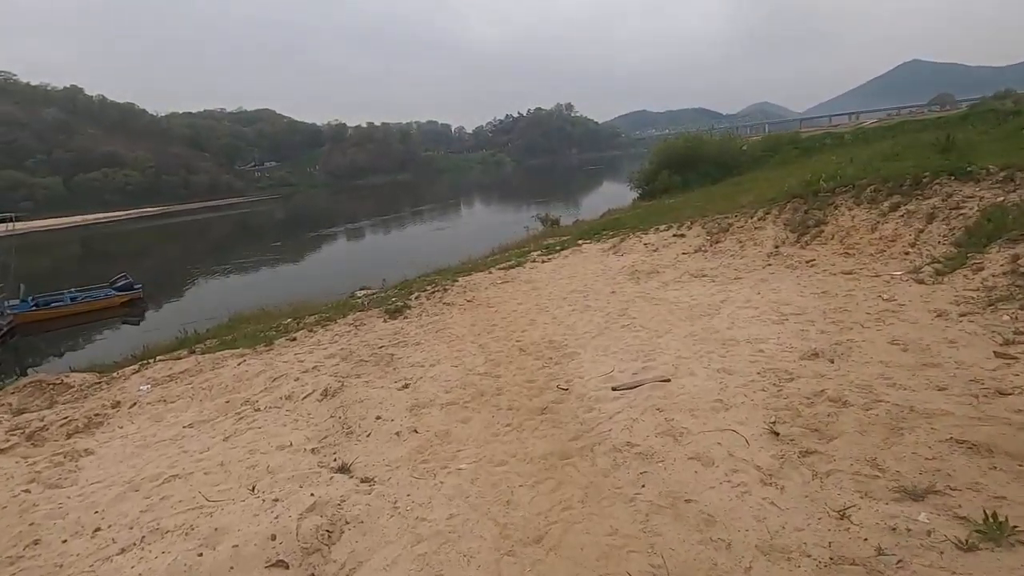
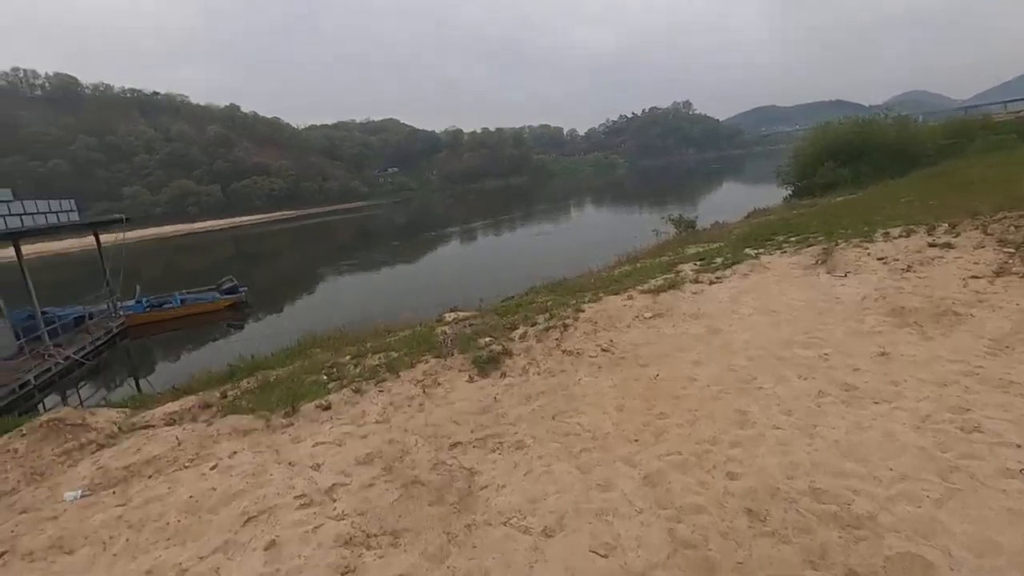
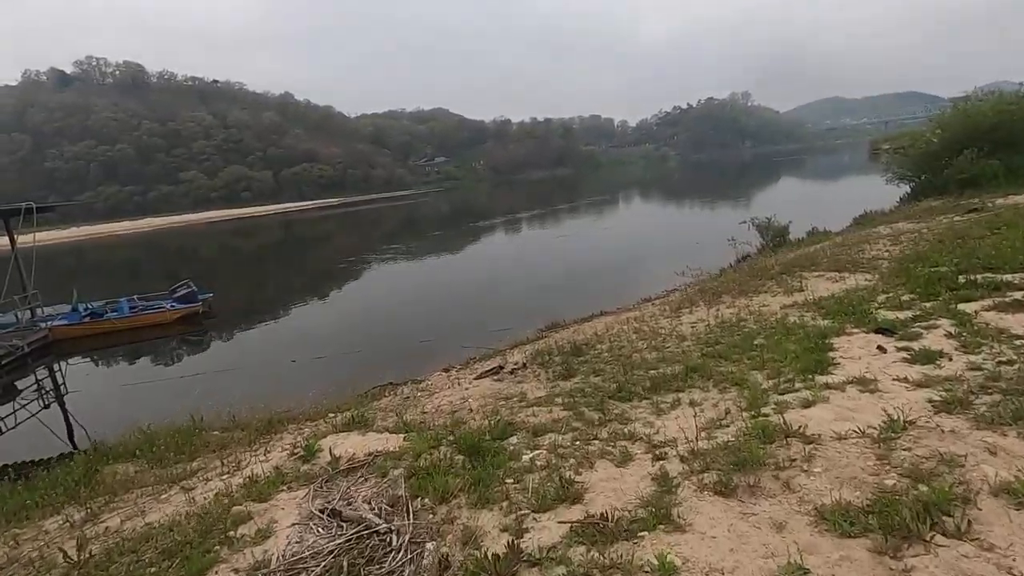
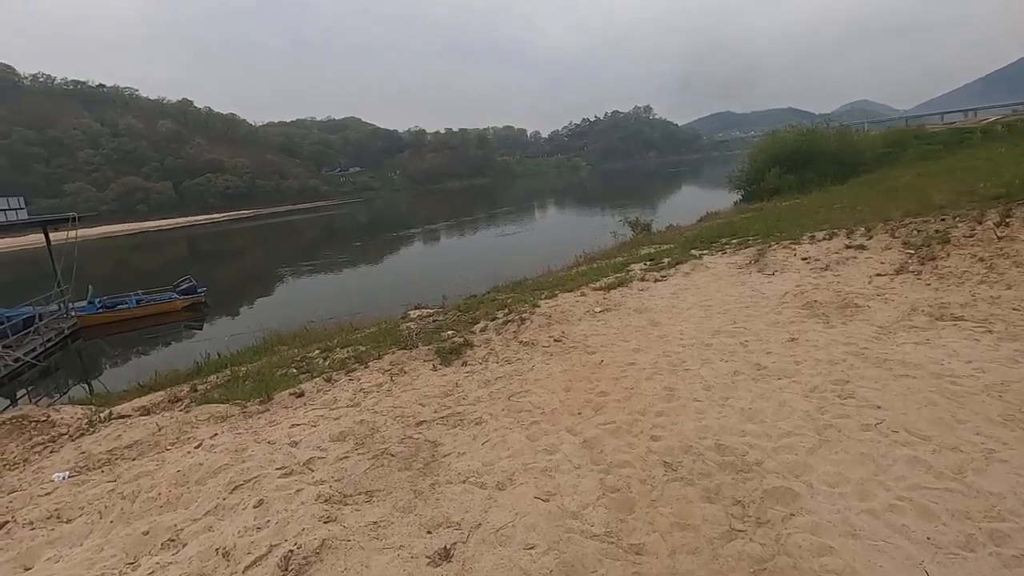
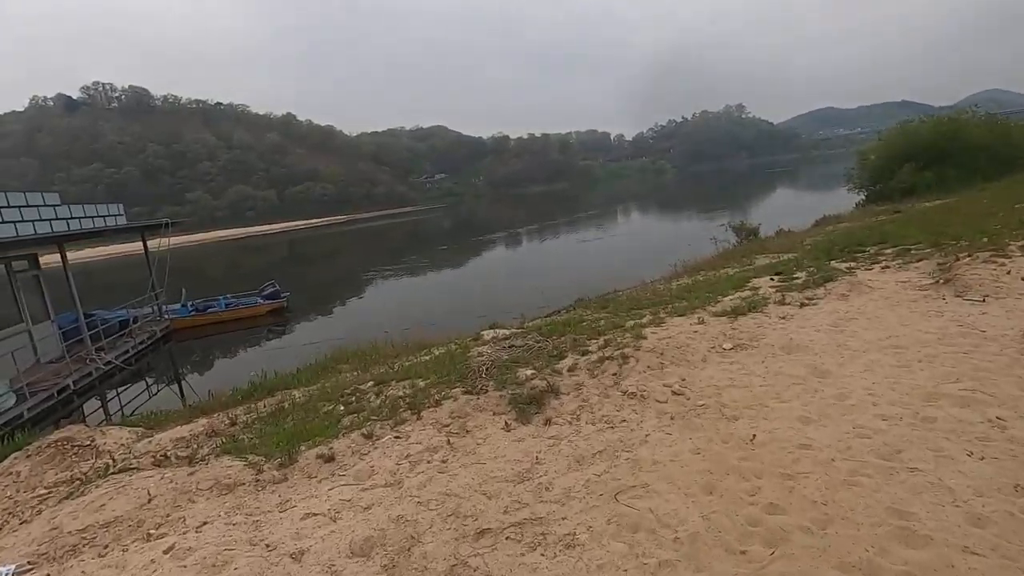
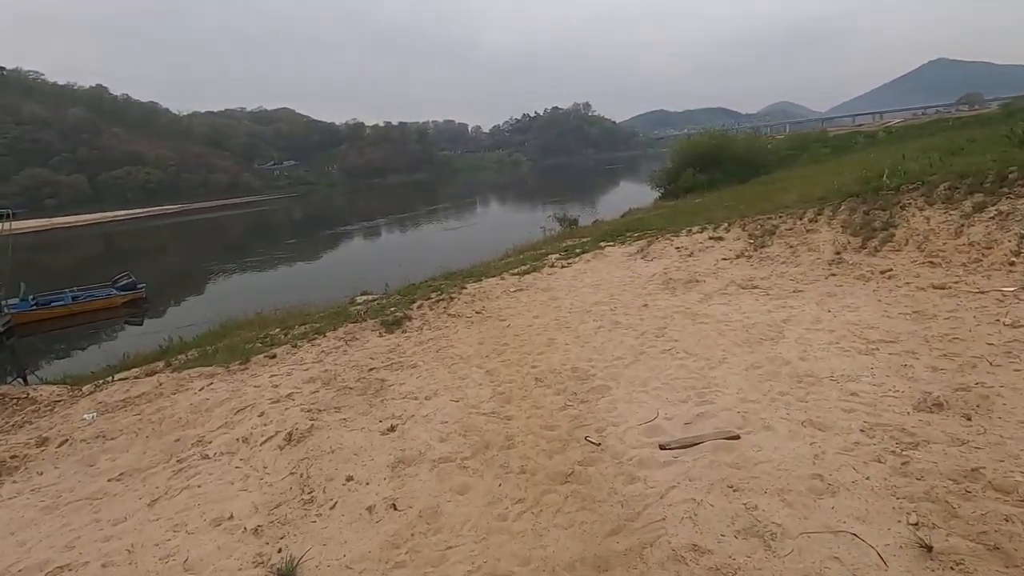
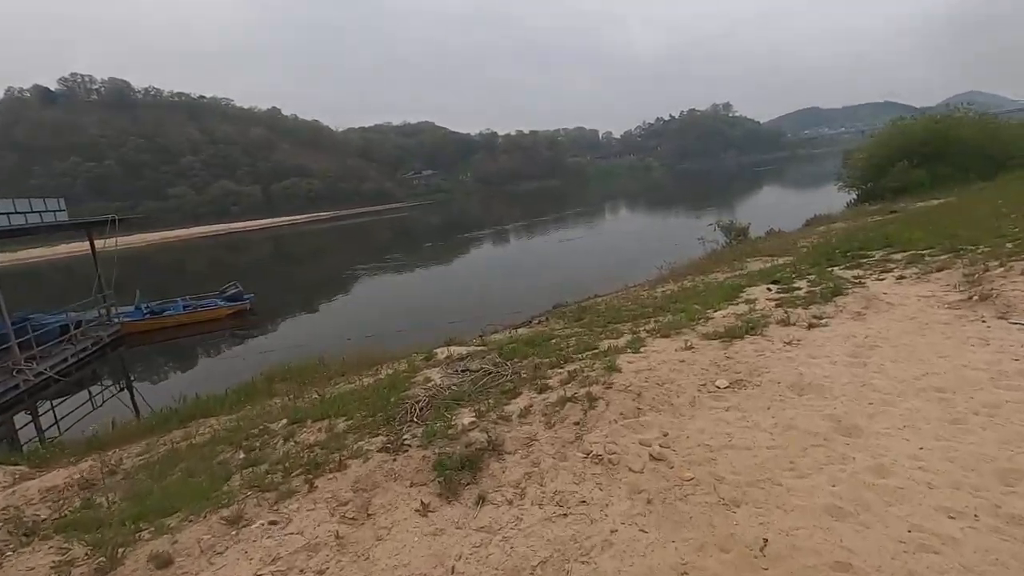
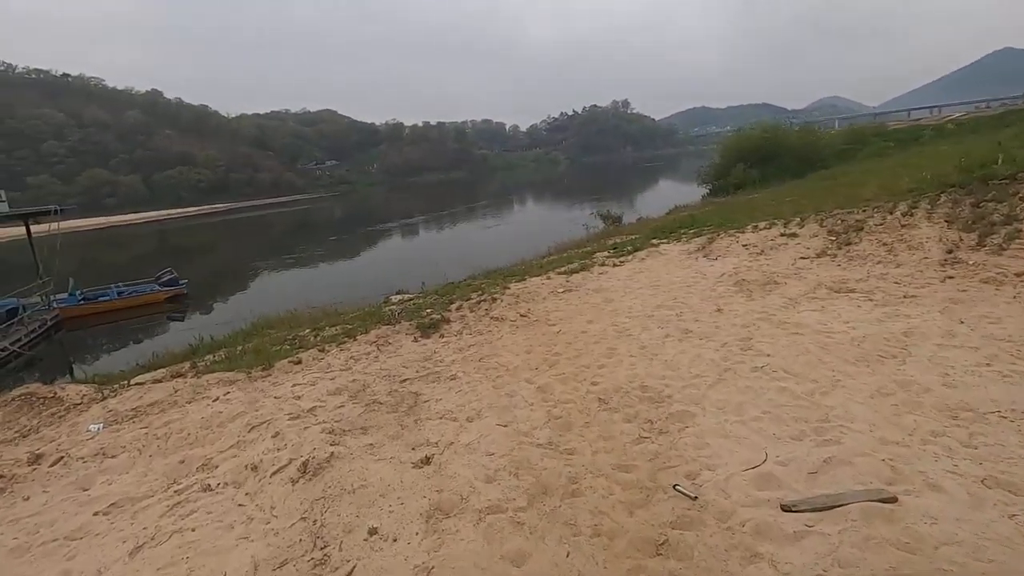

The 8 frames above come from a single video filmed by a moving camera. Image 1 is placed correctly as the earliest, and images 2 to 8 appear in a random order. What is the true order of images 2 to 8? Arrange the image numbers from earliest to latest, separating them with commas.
6, 8, 4, 2, 5, 7, 3
